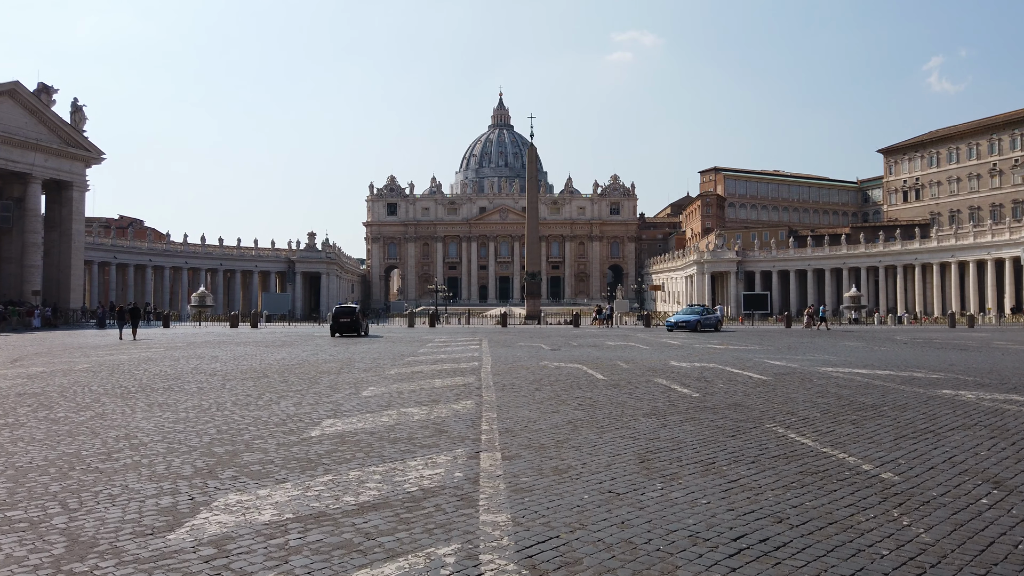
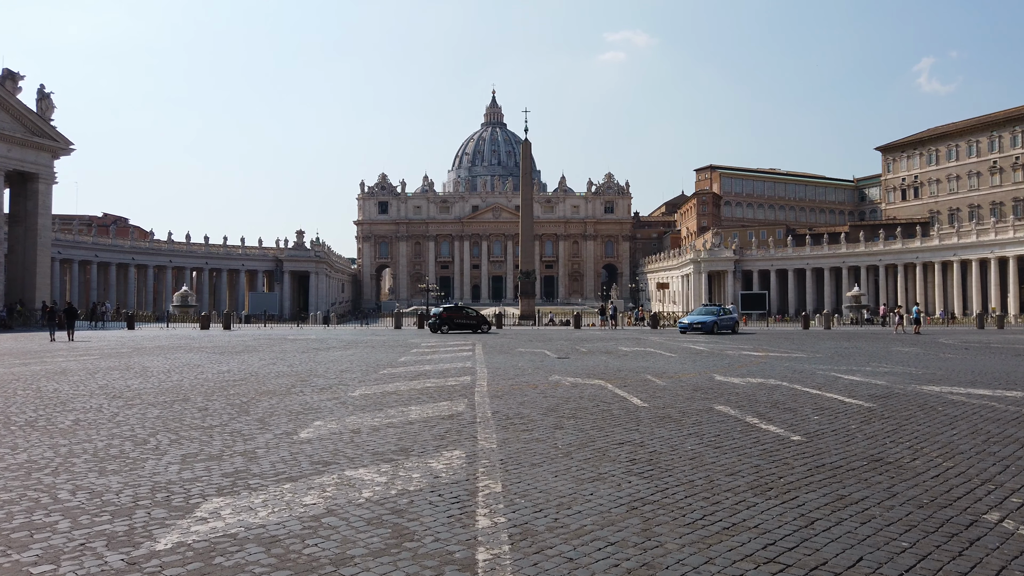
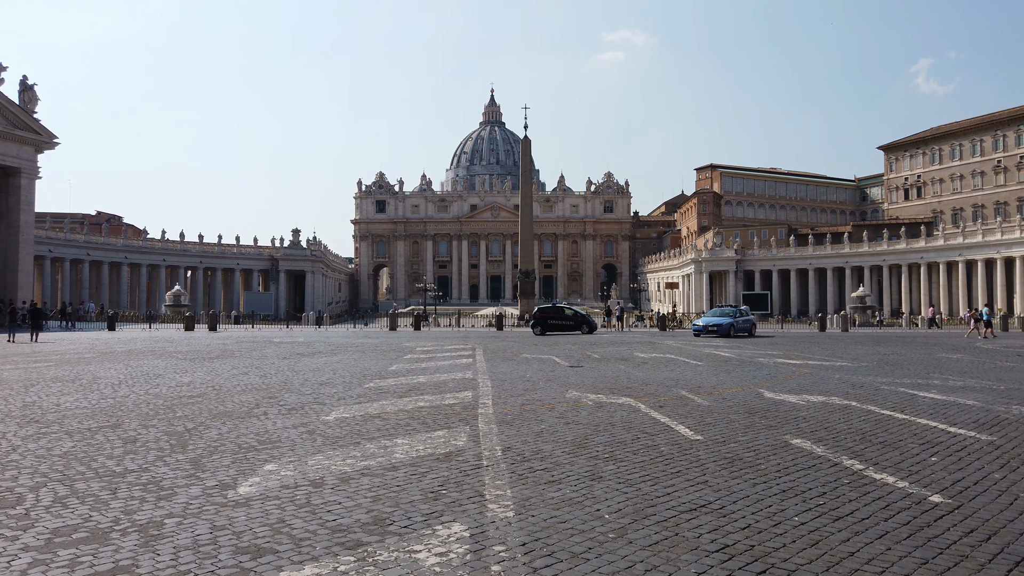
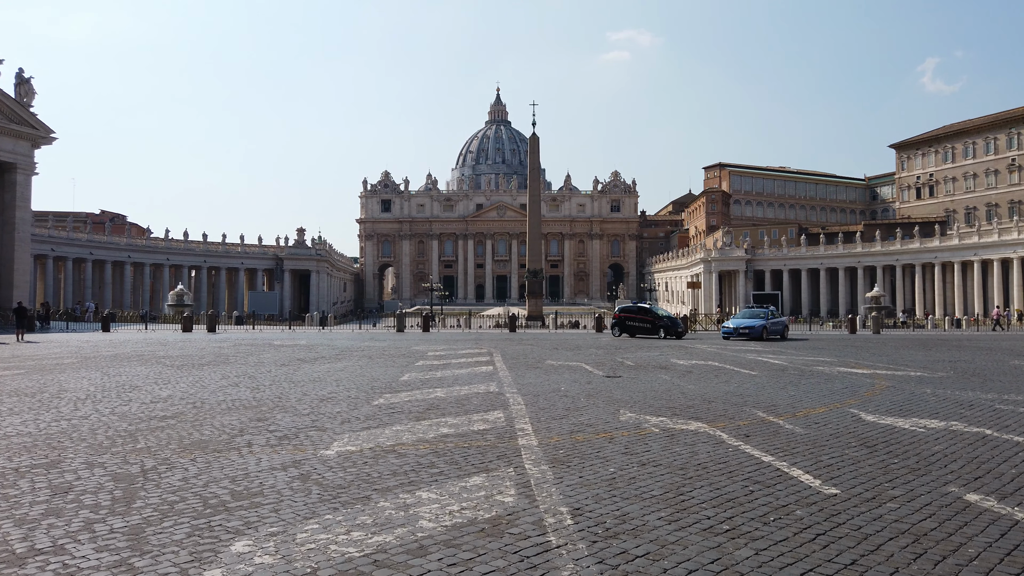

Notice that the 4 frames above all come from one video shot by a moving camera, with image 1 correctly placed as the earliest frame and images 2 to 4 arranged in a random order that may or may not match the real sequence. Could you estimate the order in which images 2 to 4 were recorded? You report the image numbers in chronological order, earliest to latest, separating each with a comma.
2, 3, 4
